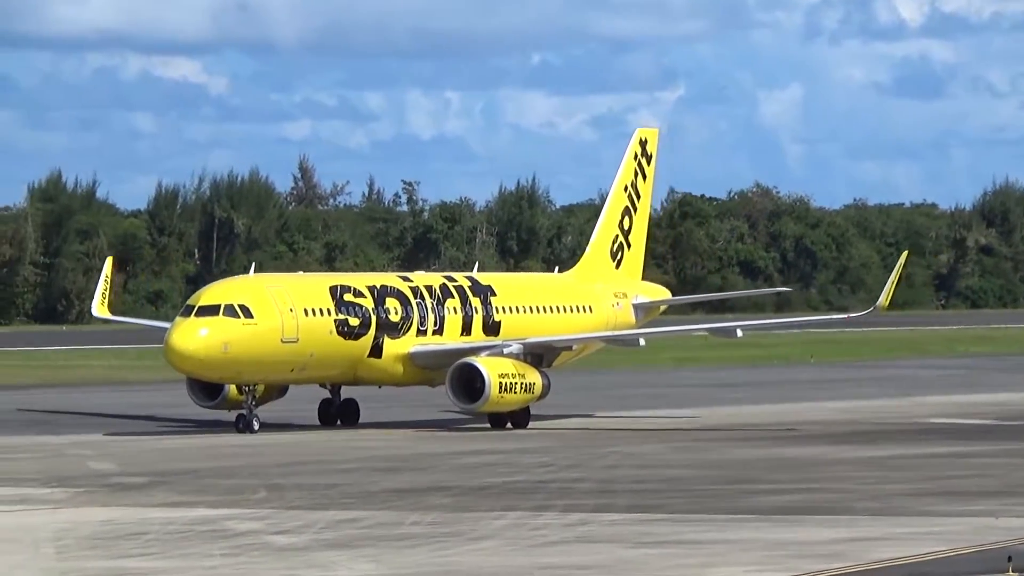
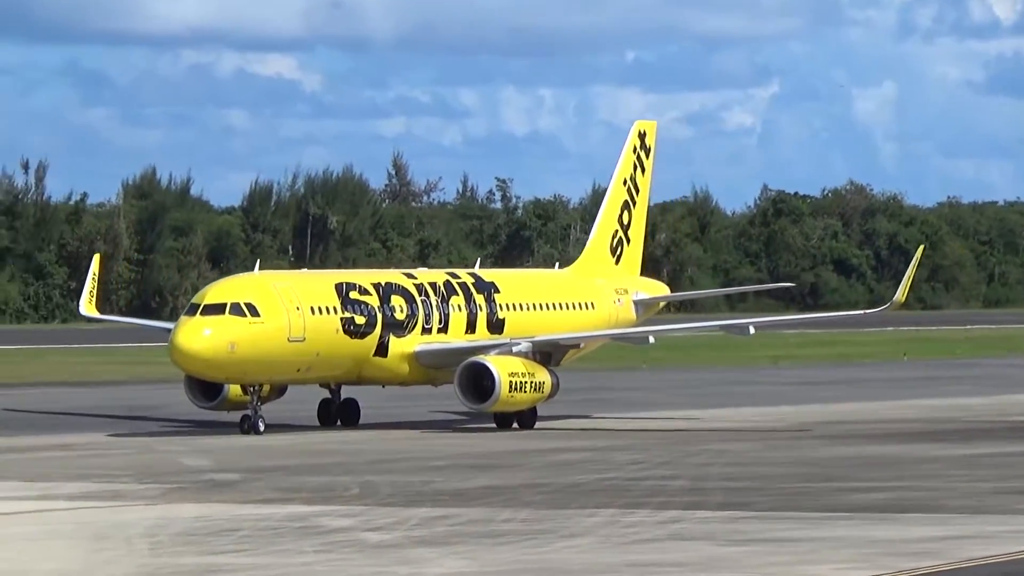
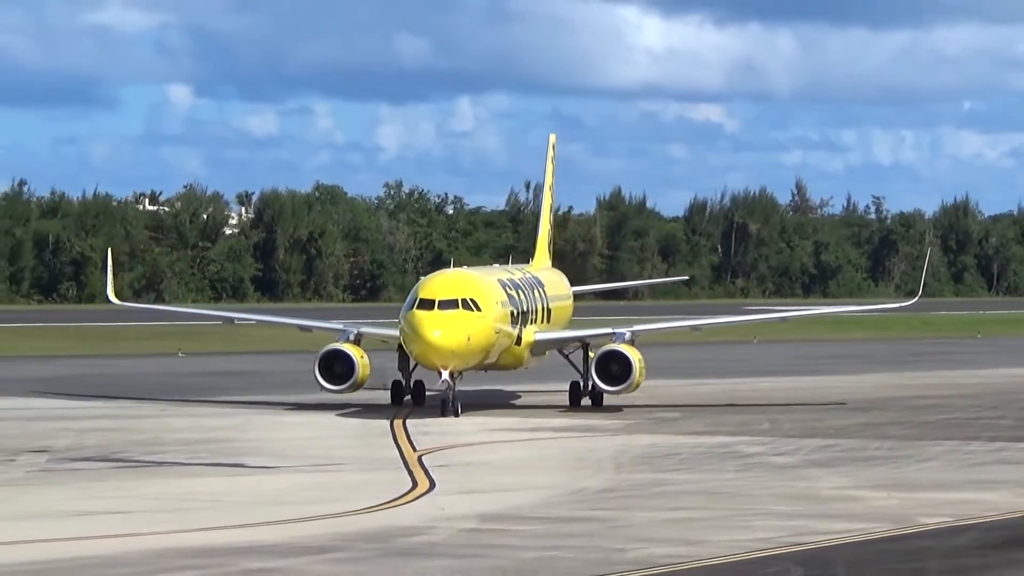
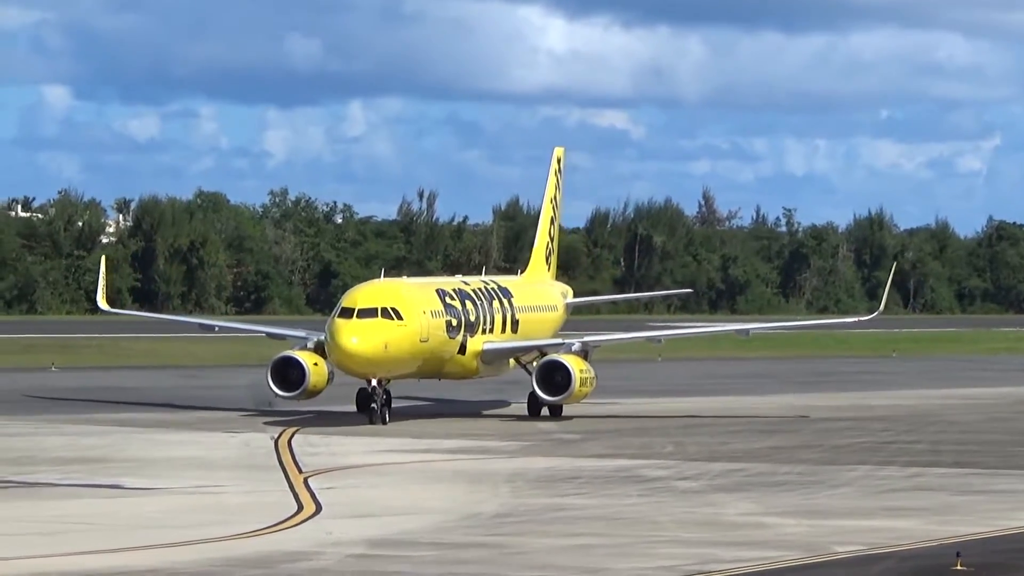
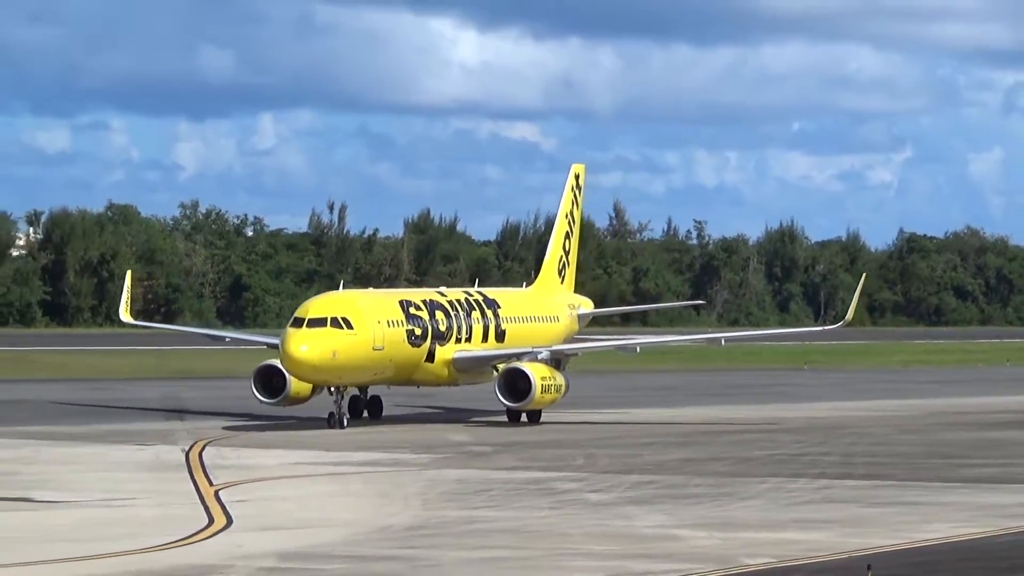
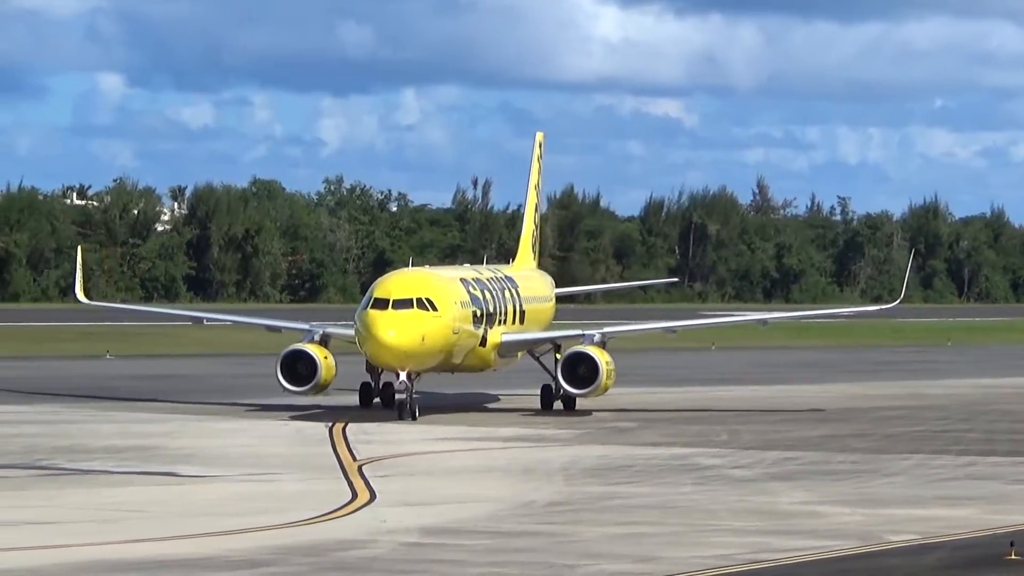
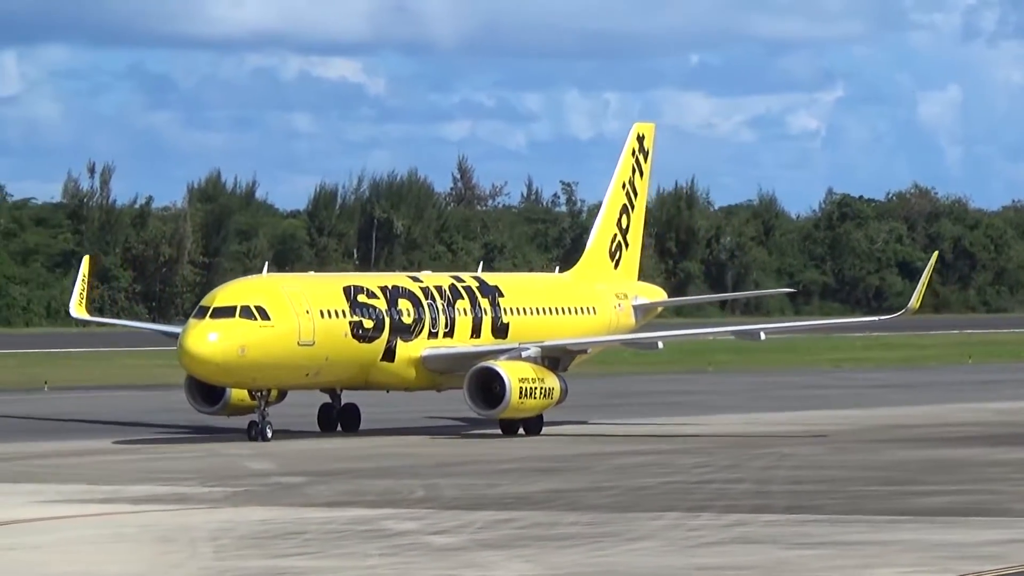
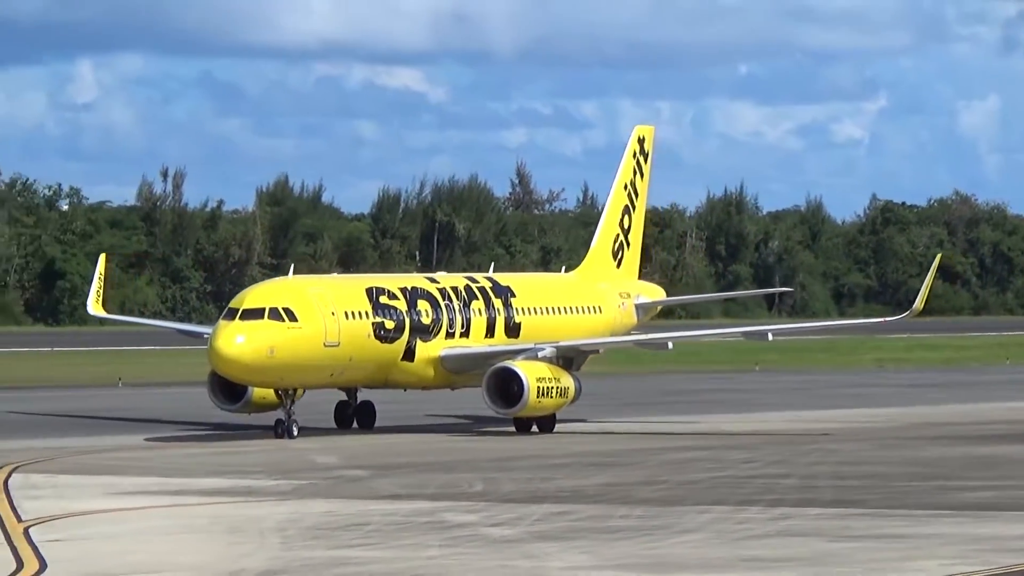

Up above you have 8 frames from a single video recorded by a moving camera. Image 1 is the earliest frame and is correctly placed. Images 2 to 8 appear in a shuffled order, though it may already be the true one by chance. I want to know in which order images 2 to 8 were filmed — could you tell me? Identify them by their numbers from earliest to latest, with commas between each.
2, 7, 8, 5, 4, 6, 3
